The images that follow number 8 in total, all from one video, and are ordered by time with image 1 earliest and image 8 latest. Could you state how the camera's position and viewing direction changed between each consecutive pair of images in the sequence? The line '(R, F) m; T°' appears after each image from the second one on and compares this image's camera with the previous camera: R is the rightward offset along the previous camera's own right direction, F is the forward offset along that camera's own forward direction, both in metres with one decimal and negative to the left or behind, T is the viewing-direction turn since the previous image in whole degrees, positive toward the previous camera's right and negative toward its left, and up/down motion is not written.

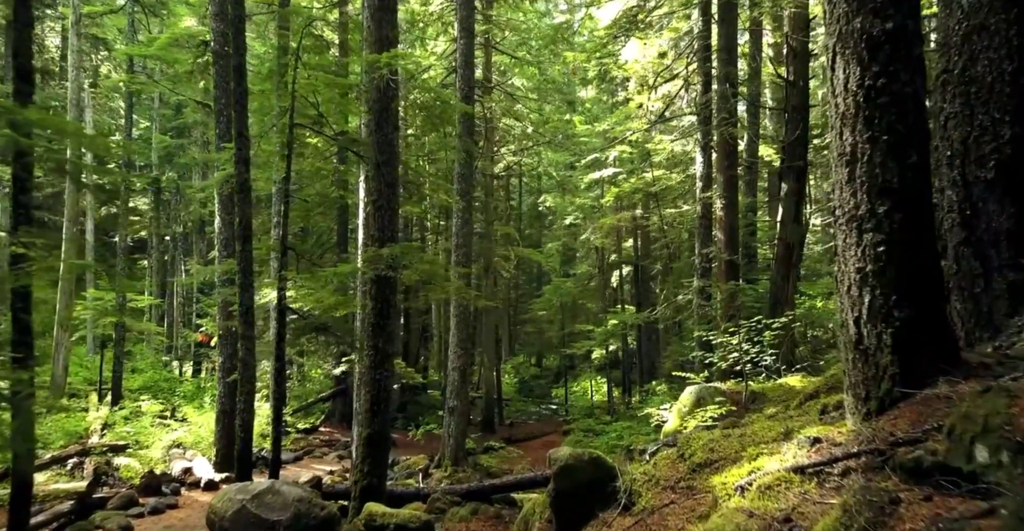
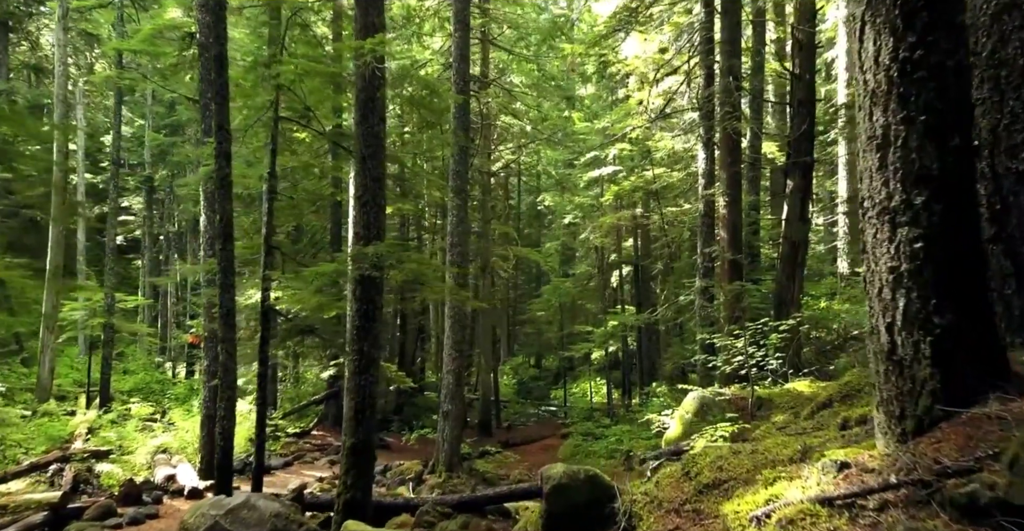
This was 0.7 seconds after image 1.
(+0.1, +0.5) m; 0°
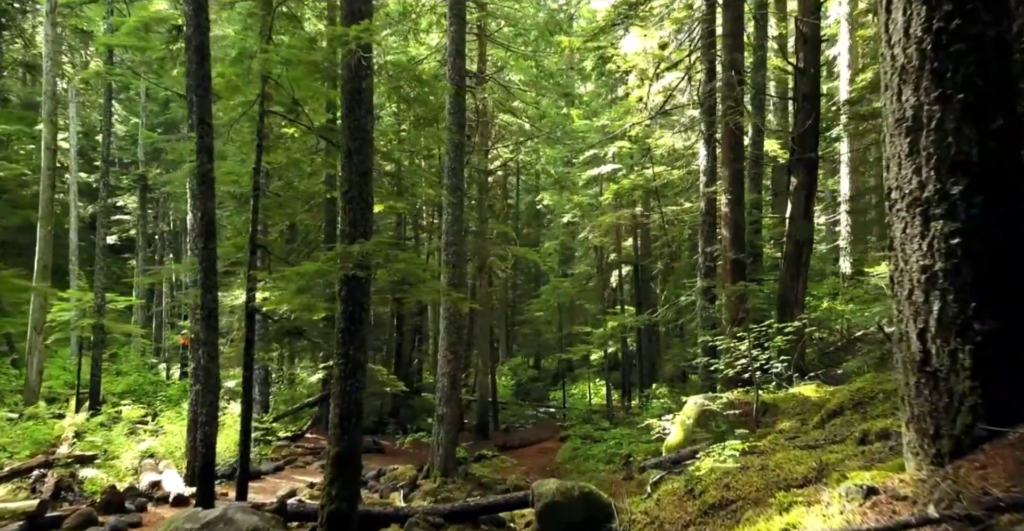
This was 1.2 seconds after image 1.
(+0.1, +0.4) m; 0°
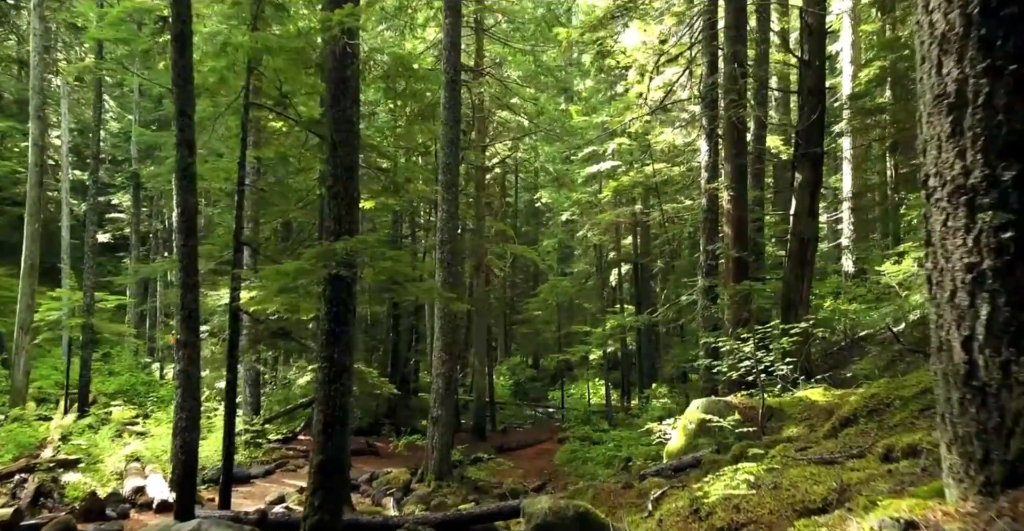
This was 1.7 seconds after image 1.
(+0.1, +0.4) m; 0°
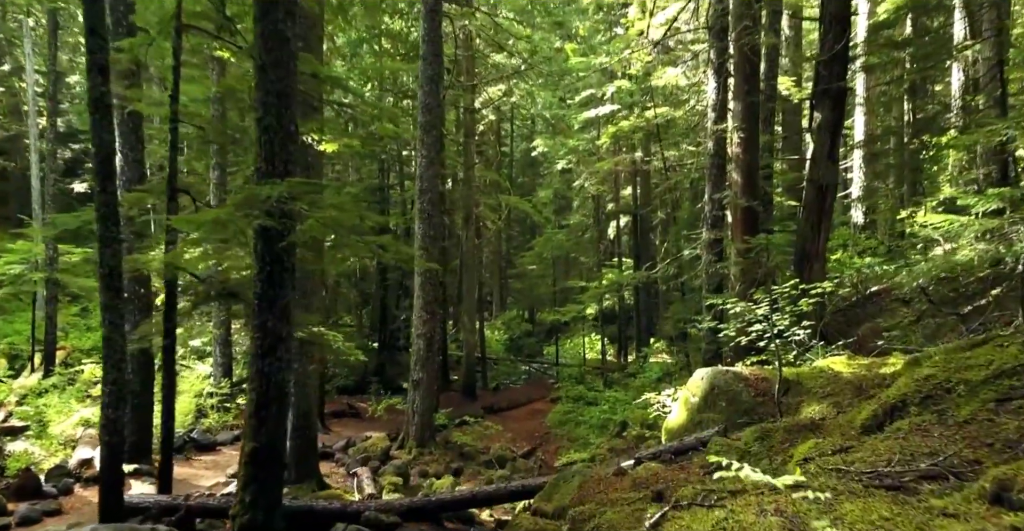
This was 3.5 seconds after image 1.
(+0.2, +1.4) m; 0°
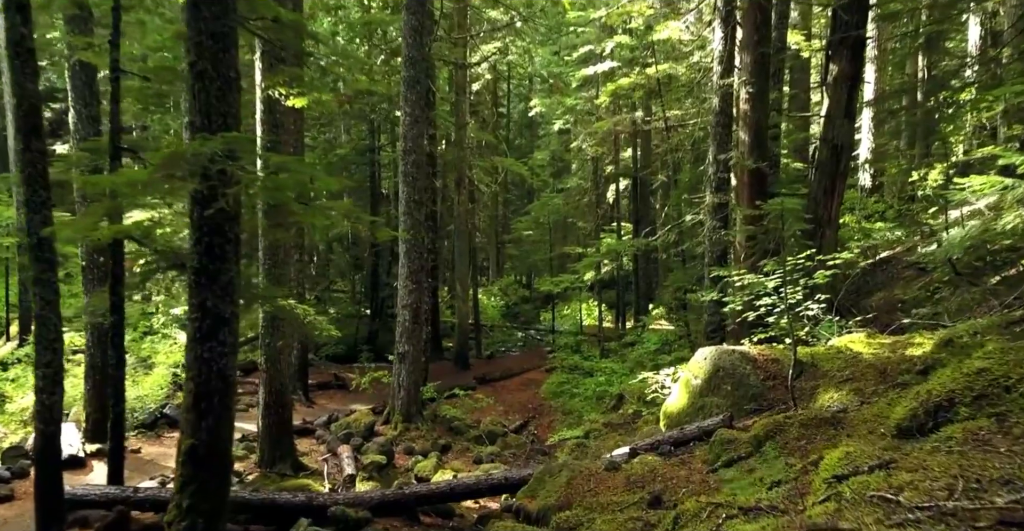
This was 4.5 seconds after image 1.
(+0.2, +0.9) m; 0°
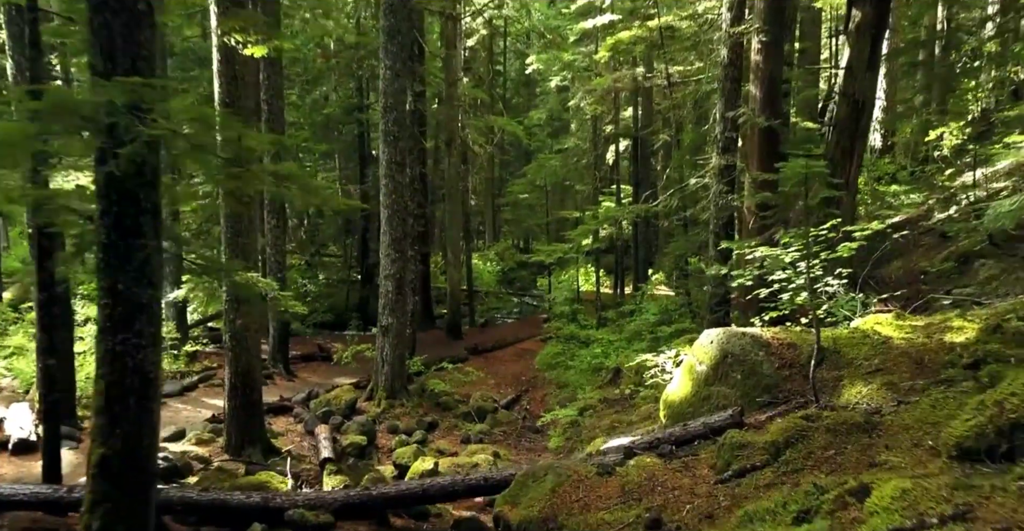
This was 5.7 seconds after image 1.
(+0.2, +1.0) m; 0°
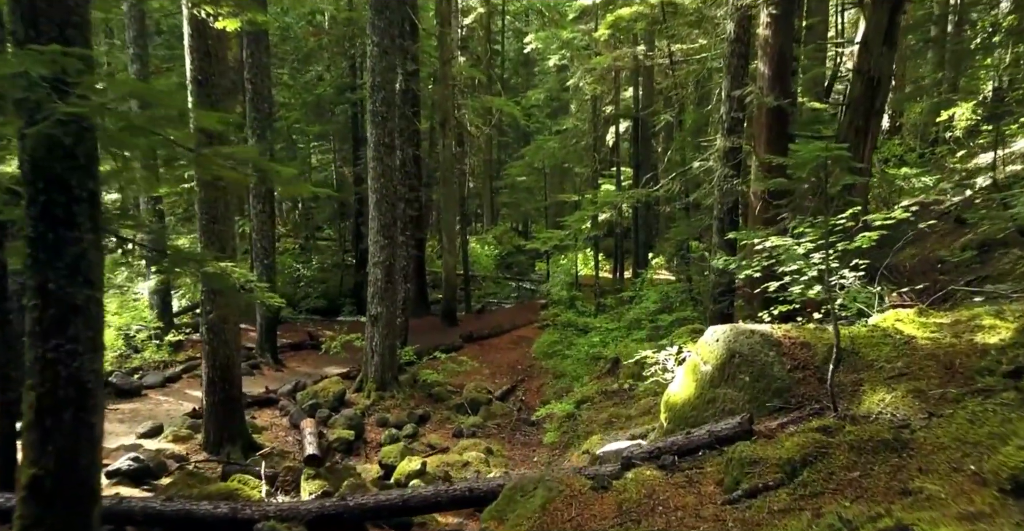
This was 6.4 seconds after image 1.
(+0.1, +0.6) m; 0°
